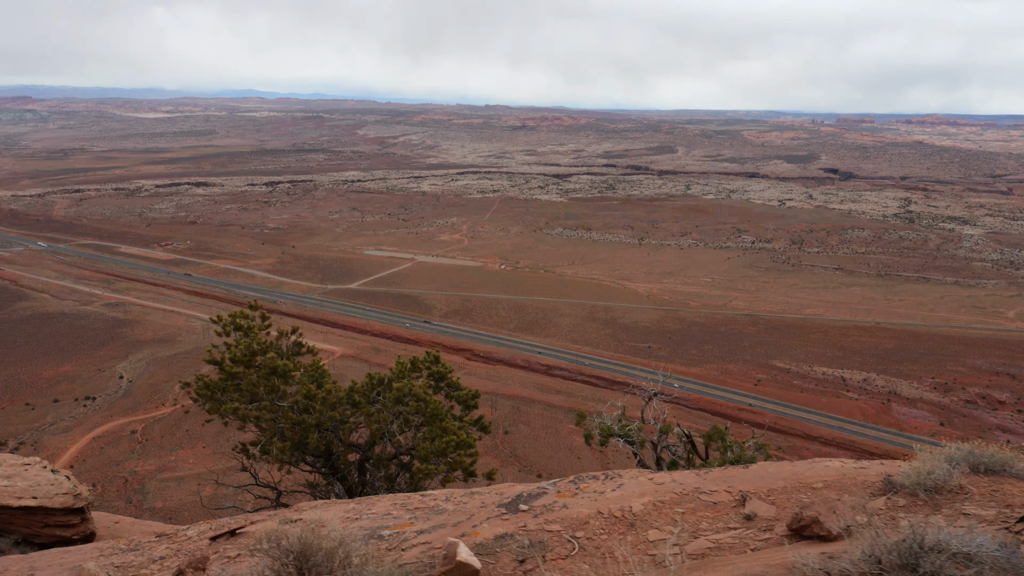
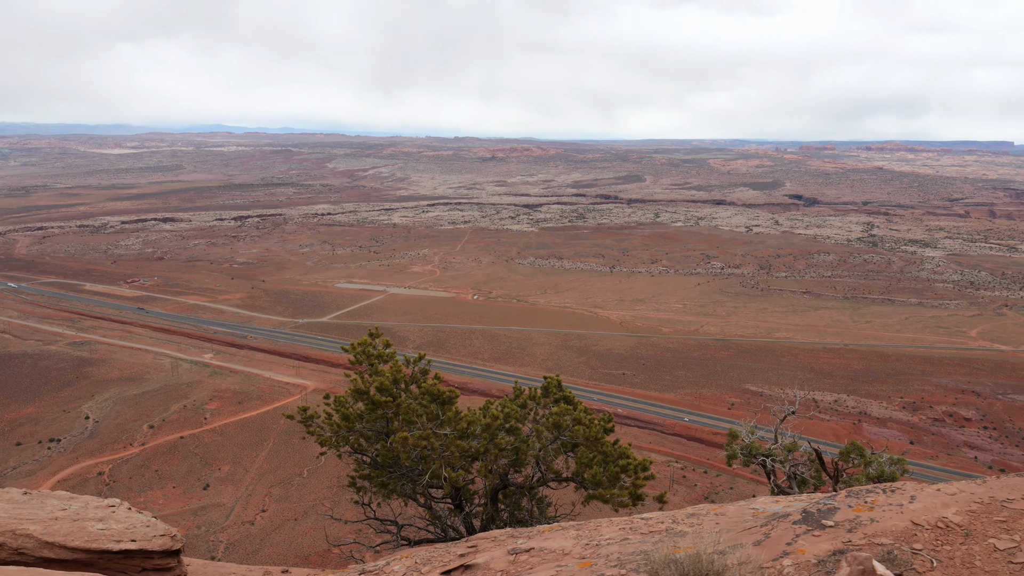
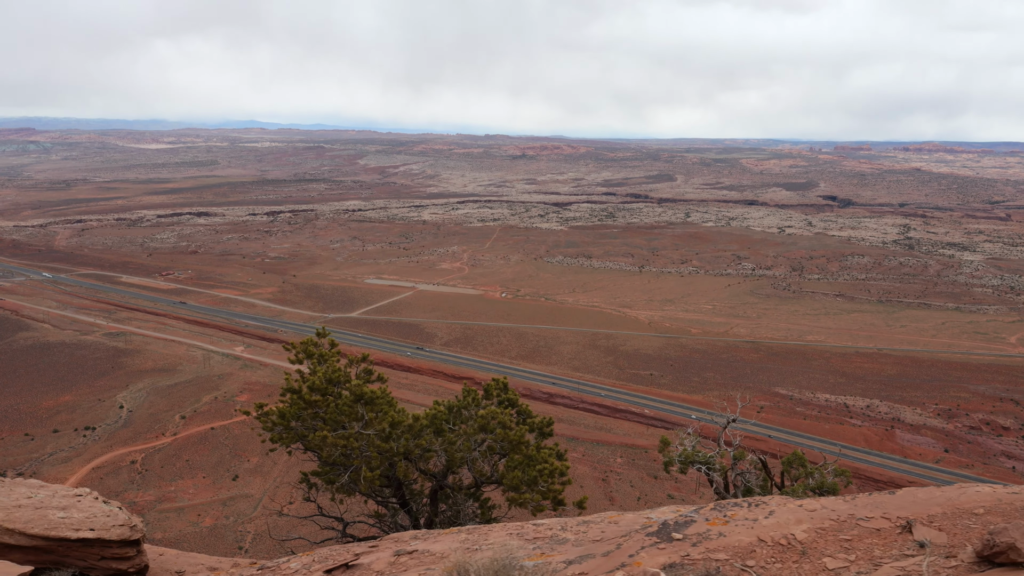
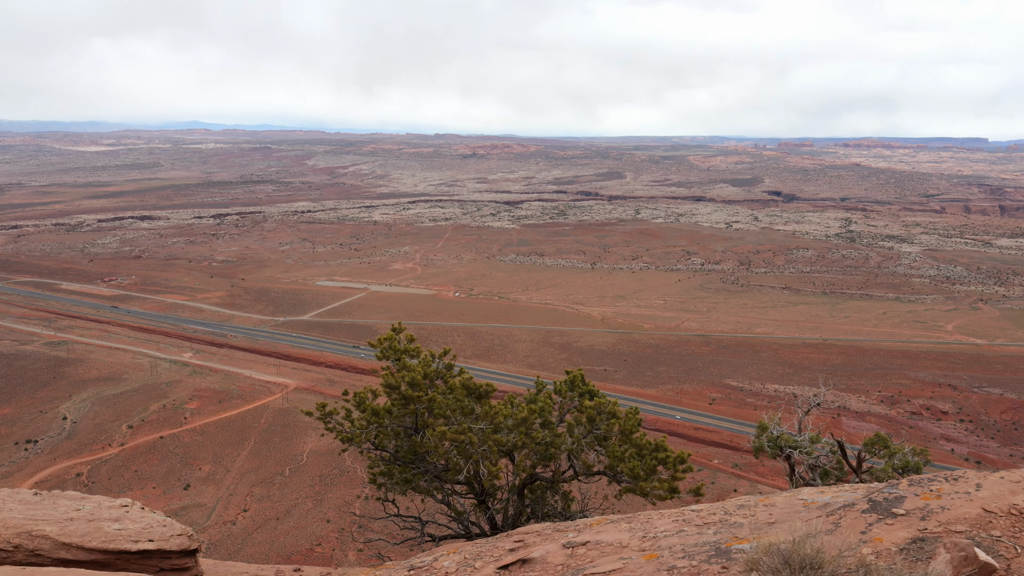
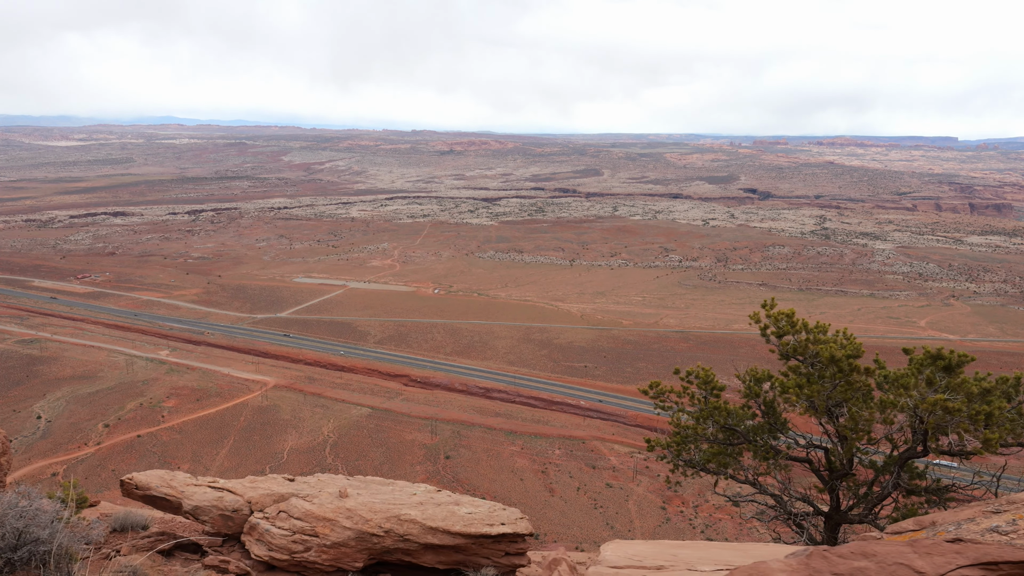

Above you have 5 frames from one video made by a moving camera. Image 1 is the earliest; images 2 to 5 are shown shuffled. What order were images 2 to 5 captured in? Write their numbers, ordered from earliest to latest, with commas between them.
3, 2, 4, 5
